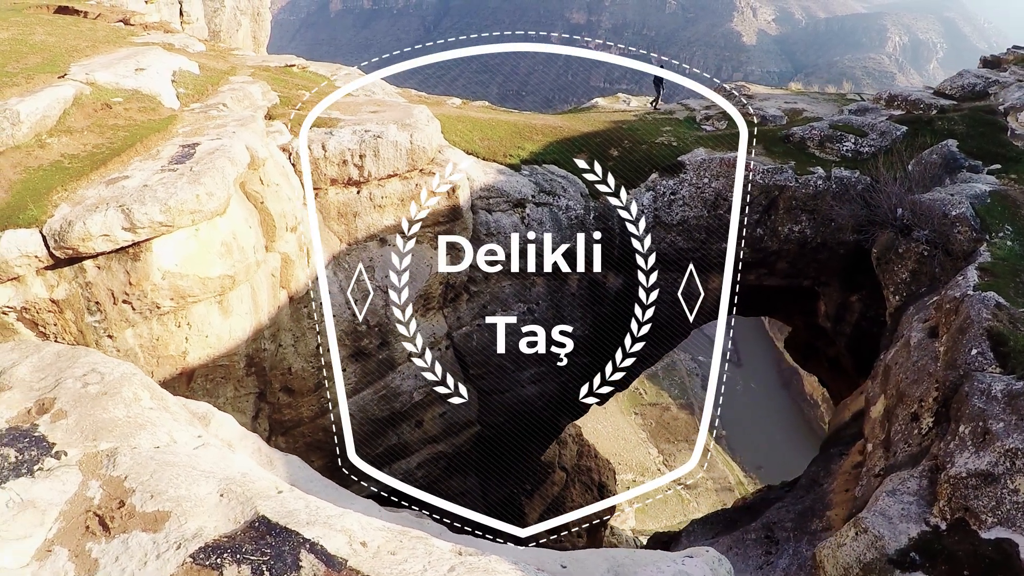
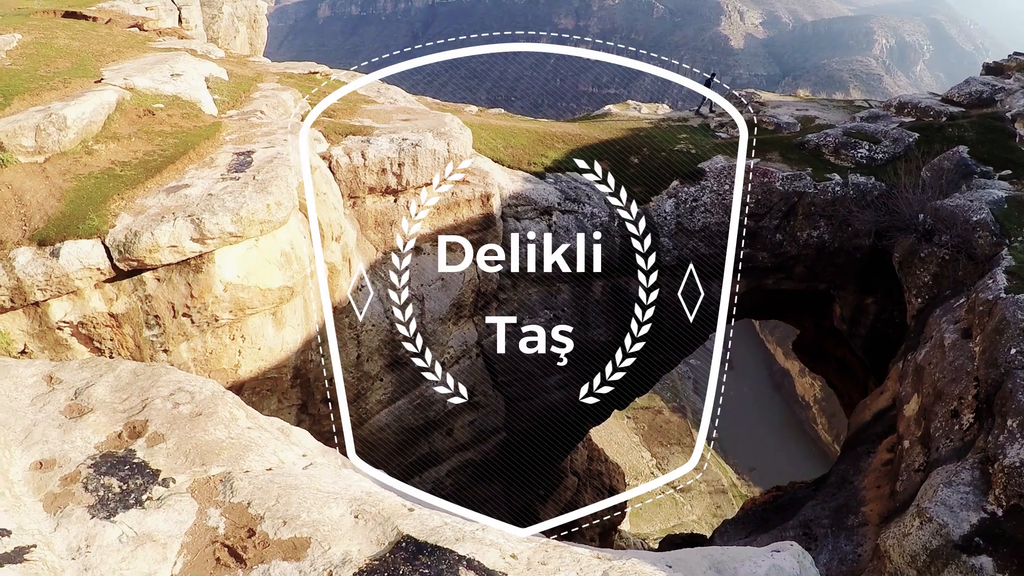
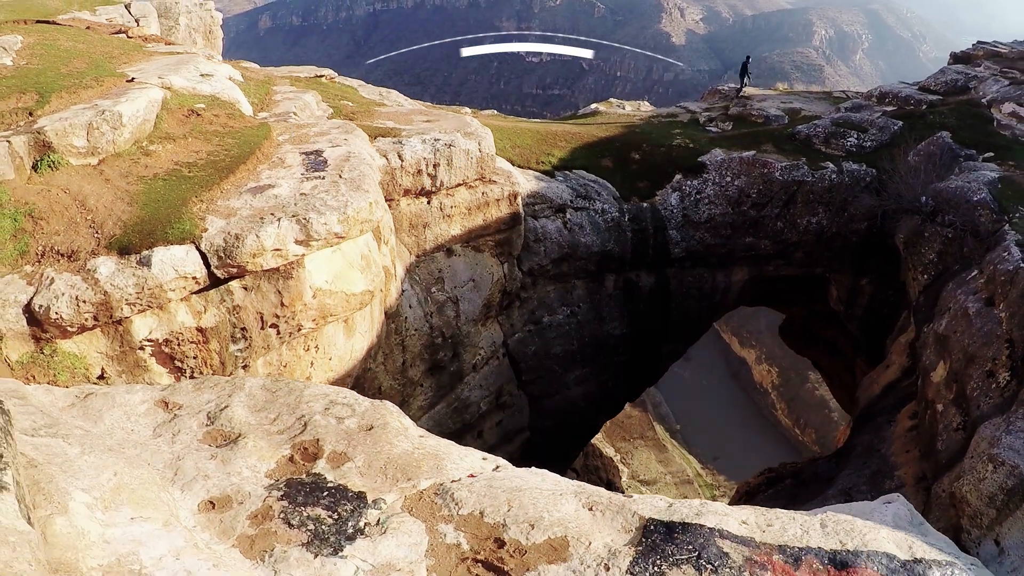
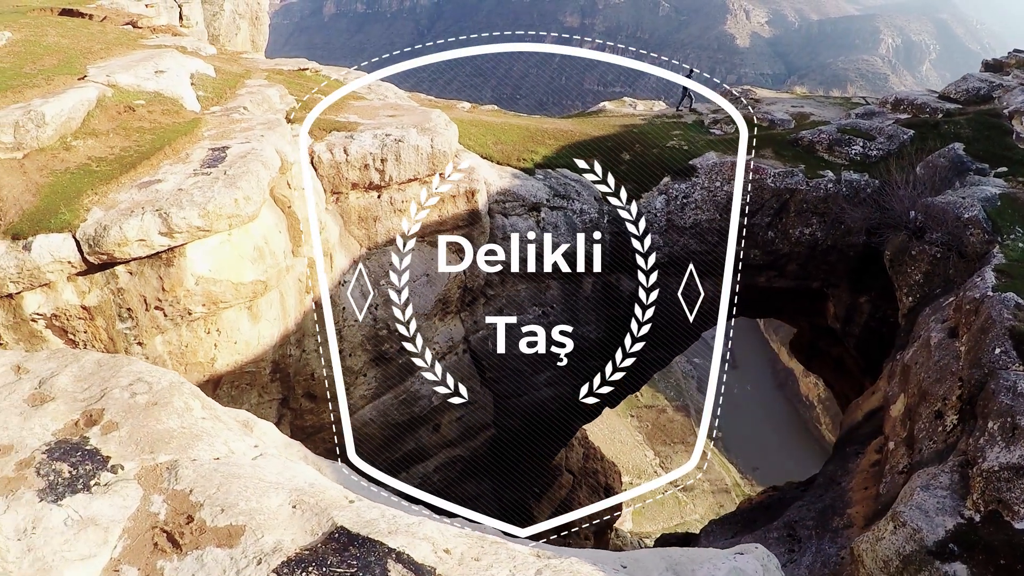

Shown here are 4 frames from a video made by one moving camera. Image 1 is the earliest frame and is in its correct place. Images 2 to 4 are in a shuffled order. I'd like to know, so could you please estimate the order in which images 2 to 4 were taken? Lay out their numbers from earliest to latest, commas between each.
4, 2, 3
